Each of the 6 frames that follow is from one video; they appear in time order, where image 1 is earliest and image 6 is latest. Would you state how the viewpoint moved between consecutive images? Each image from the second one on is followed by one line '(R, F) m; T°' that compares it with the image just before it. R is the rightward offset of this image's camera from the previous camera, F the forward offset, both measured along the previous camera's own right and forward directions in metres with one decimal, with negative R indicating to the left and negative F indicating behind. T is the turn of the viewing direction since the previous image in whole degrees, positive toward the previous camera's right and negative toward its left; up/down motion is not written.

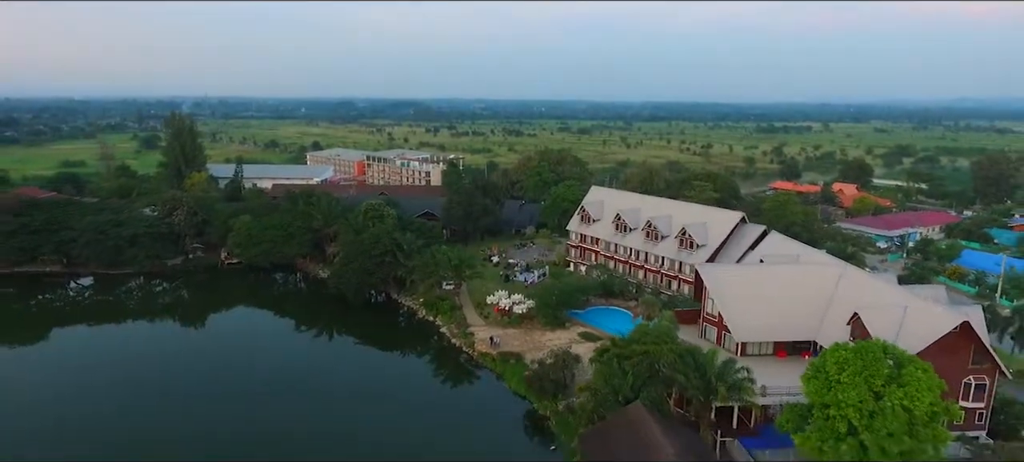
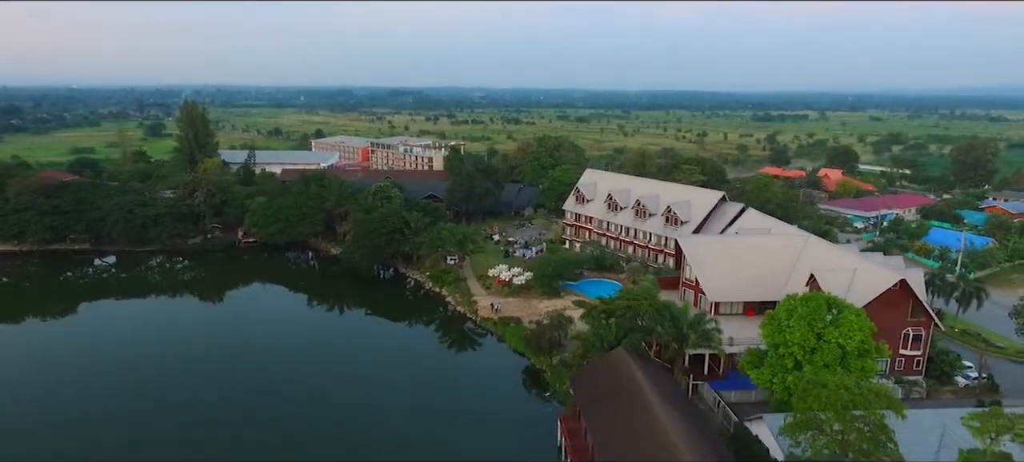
(0.0, -2.9) m; 0°
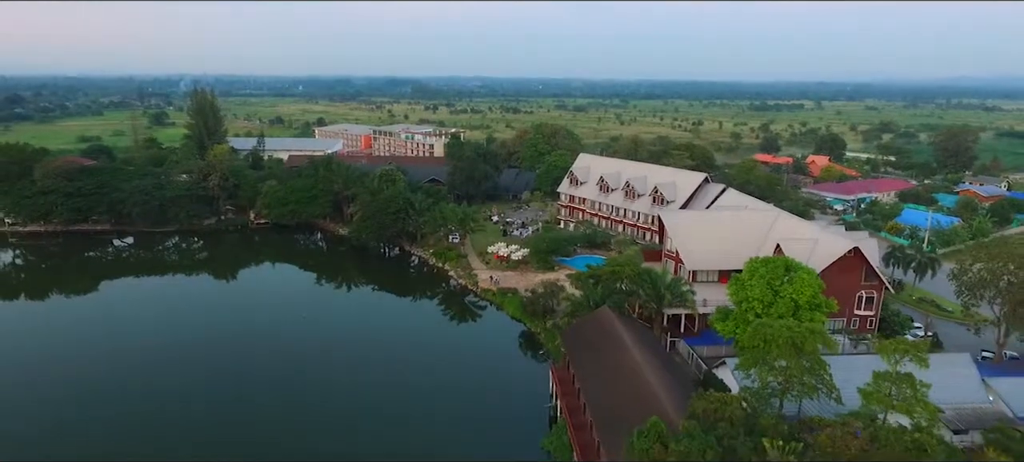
(0.0, -2.7) m; 0°
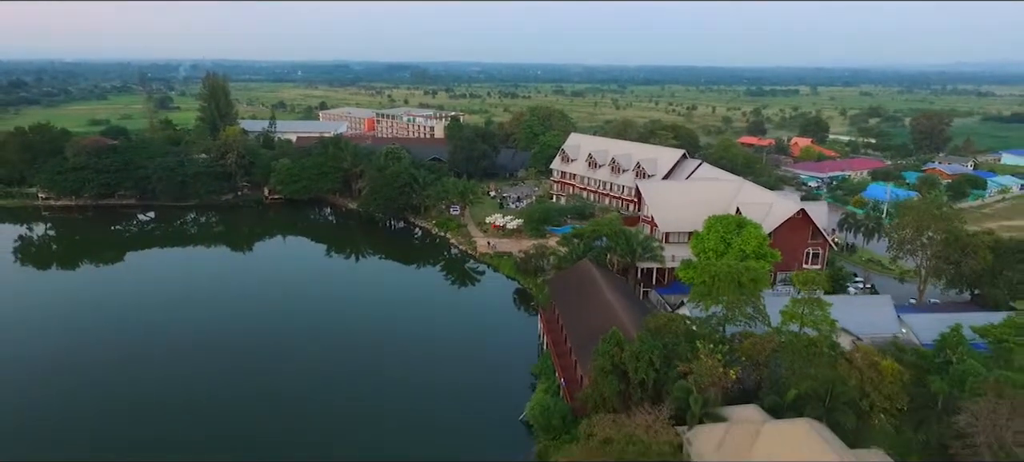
(+0.1, -3.9) m; 0°
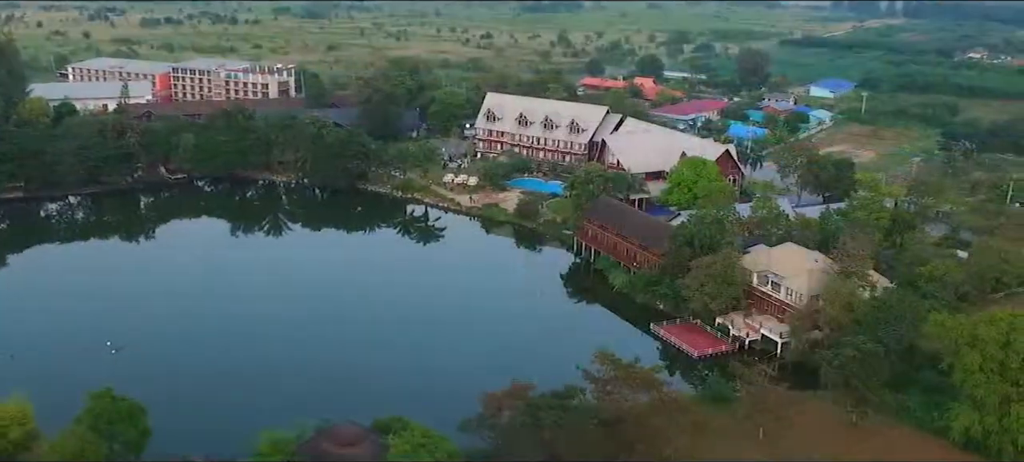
(-7.6, -11.3) m; +3°
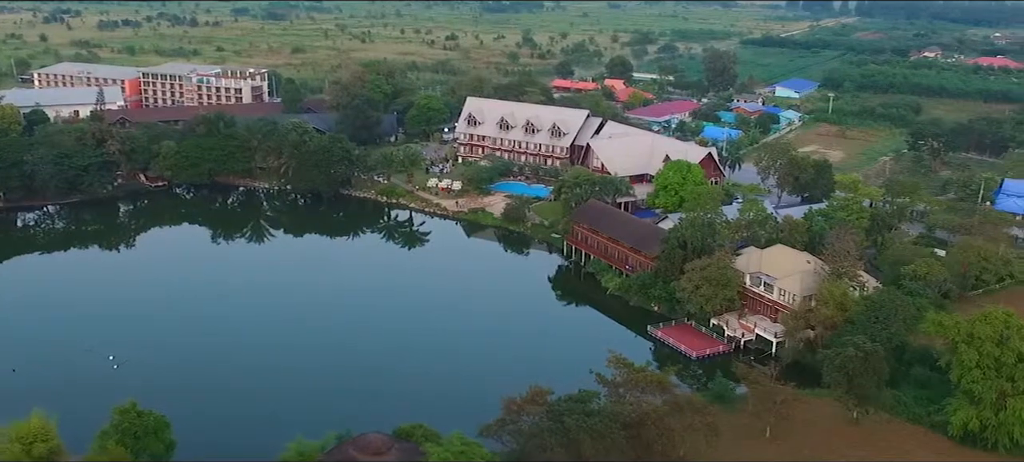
(-4.7, -1.5) m; +2°
